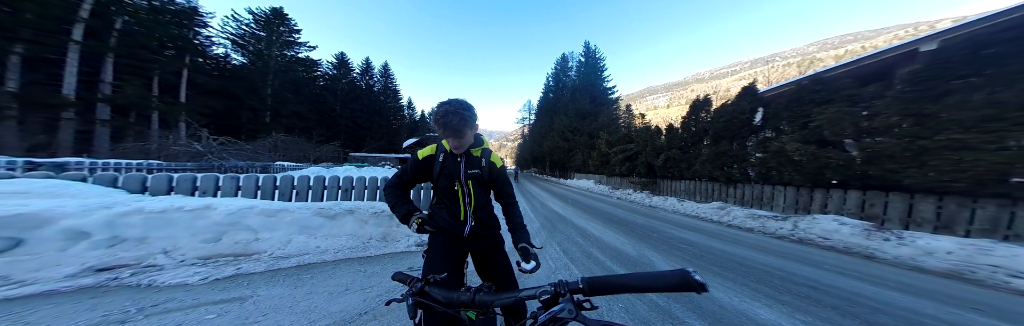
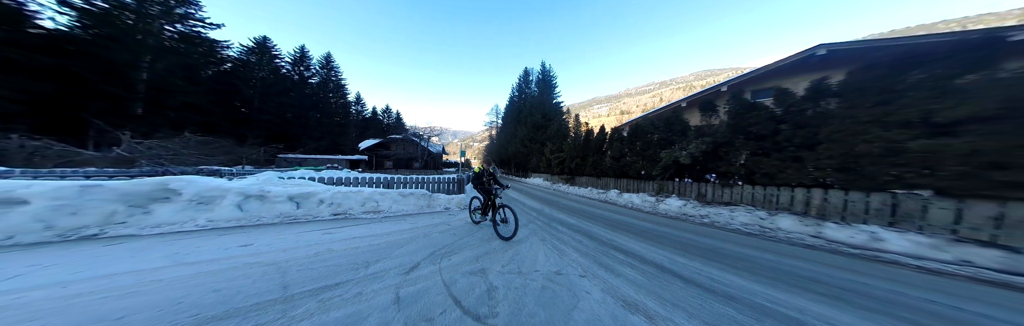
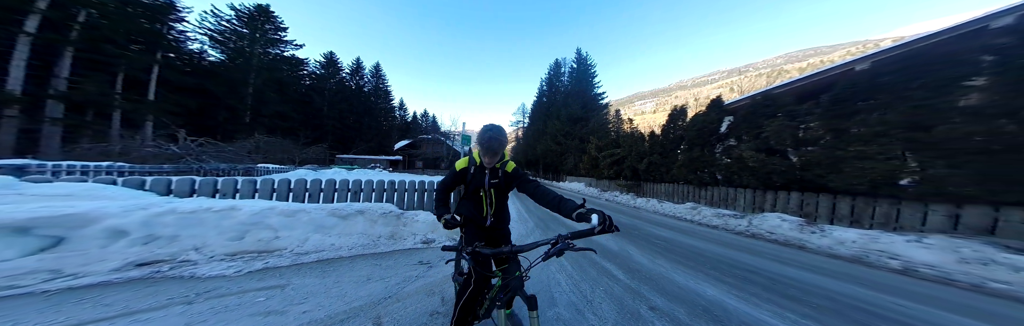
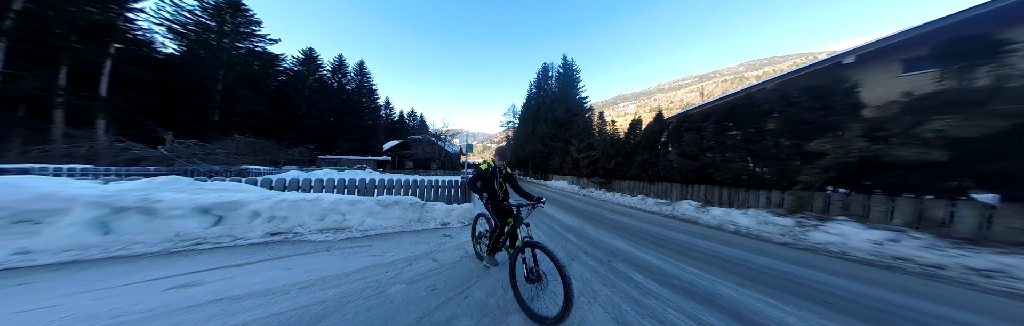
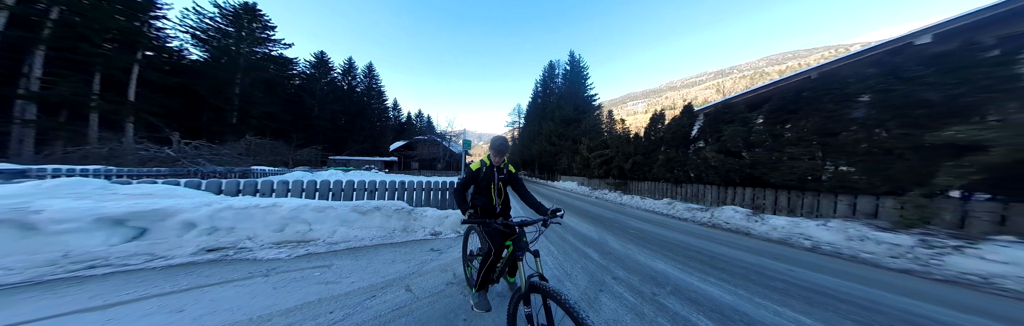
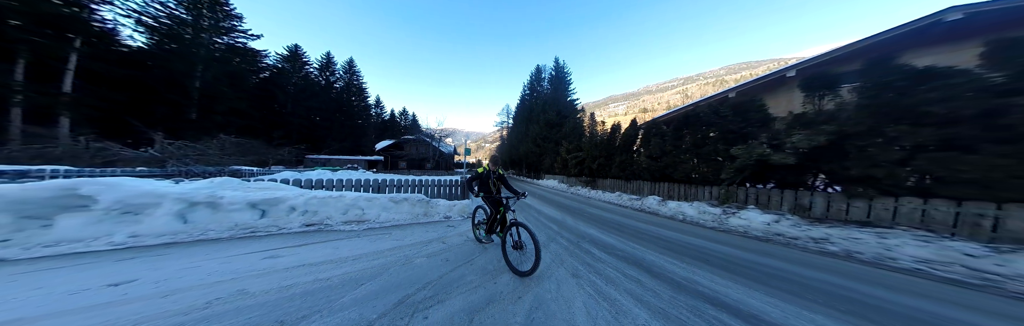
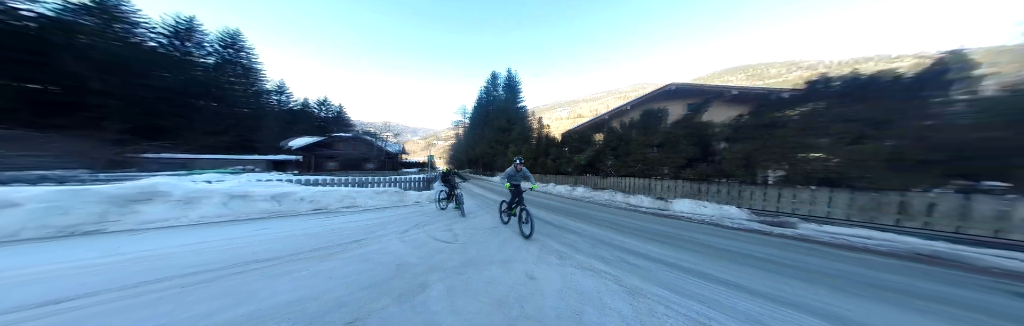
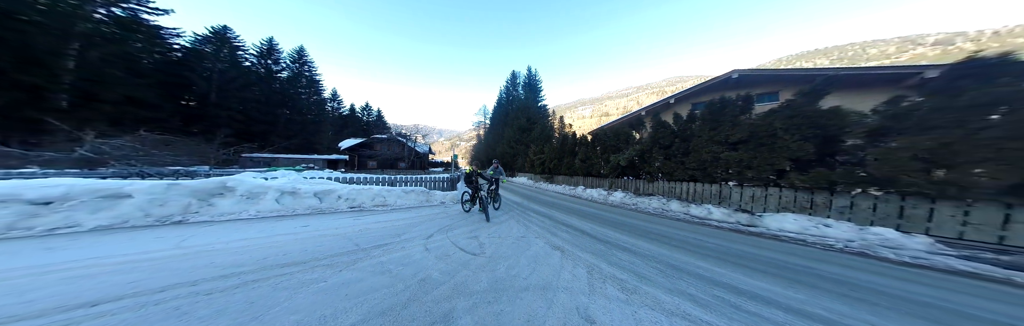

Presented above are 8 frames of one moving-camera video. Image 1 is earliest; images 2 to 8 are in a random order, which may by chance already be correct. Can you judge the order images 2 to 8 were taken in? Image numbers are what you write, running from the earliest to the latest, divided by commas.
3, 5, 4, 6, 2, 8, 7
